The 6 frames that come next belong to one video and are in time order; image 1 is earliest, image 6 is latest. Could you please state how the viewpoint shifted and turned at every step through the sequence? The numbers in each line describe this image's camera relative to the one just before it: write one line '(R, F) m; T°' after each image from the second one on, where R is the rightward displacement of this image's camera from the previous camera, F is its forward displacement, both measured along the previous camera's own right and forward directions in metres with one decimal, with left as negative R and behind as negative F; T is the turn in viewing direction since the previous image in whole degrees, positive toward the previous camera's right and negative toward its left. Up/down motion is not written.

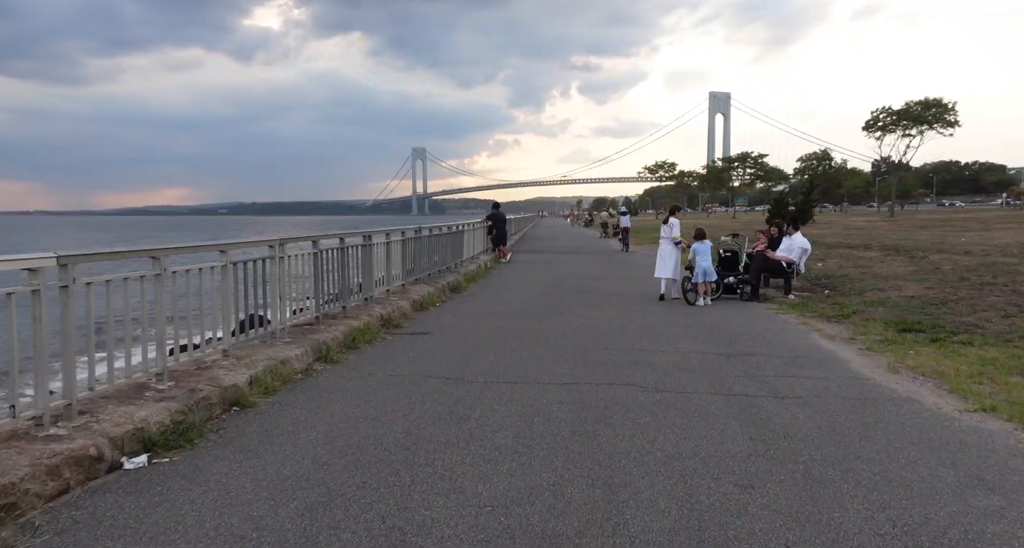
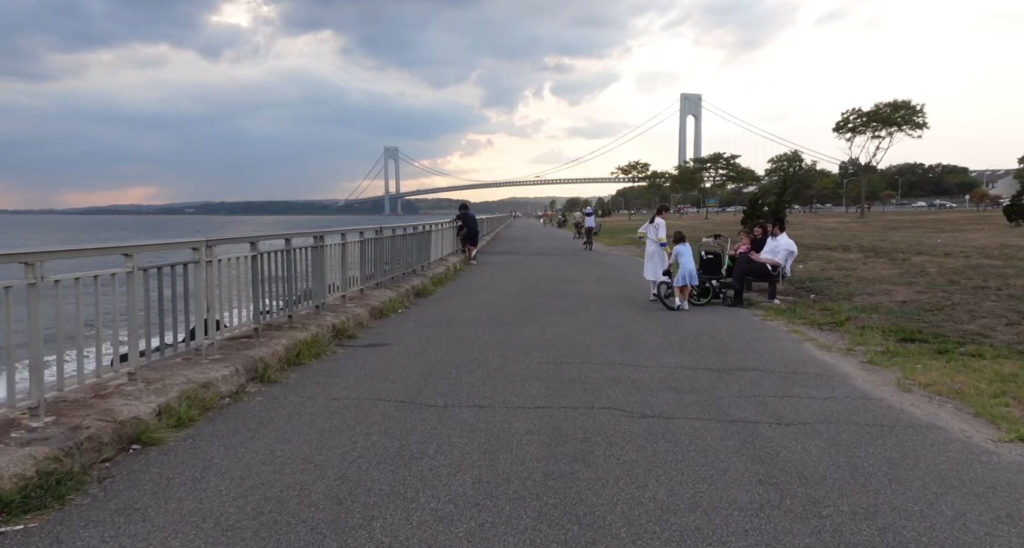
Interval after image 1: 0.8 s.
(+0.1, +0.8) m; +2°
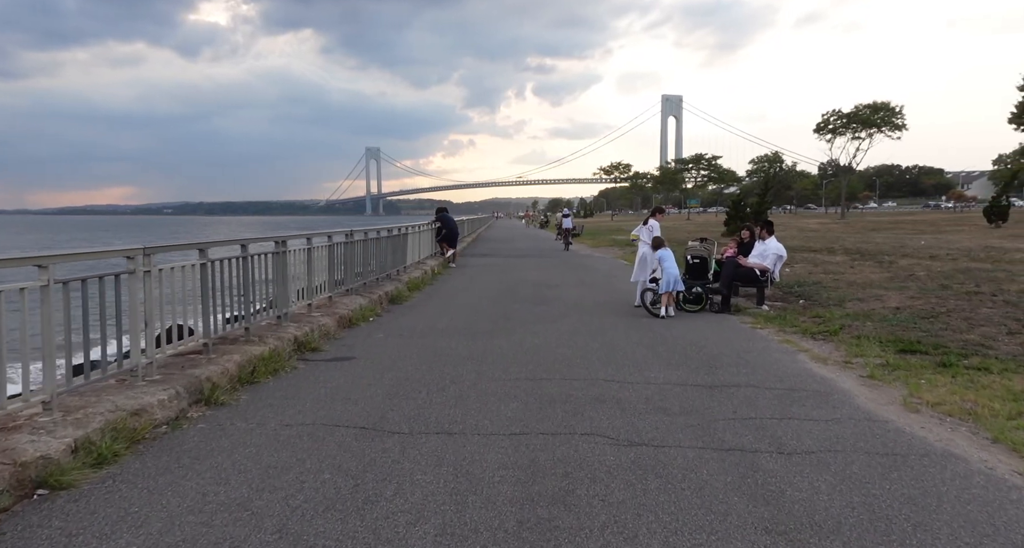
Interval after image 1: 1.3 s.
(+0.1, +0.5) m; +1°
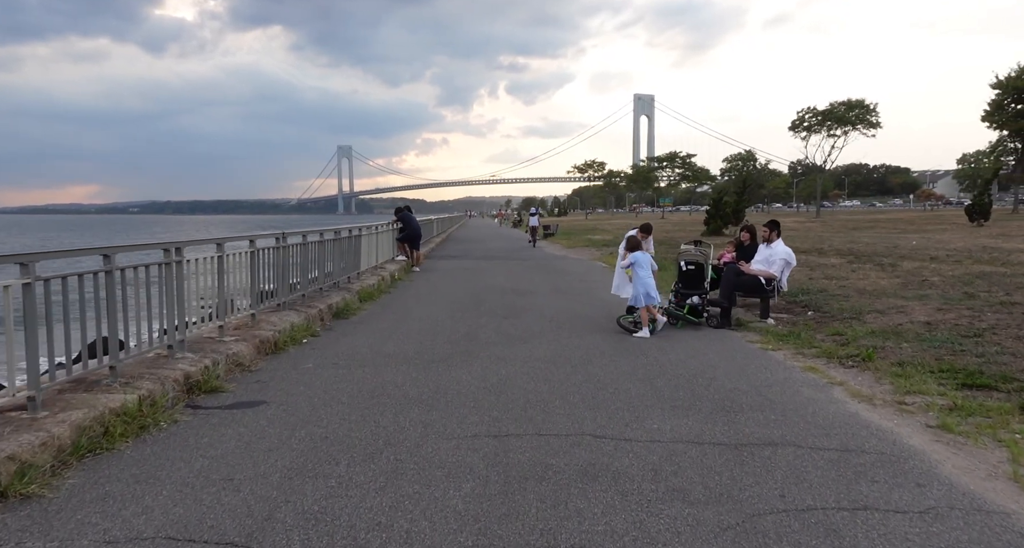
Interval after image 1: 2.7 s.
(+0.1, +1.7) m; +2°
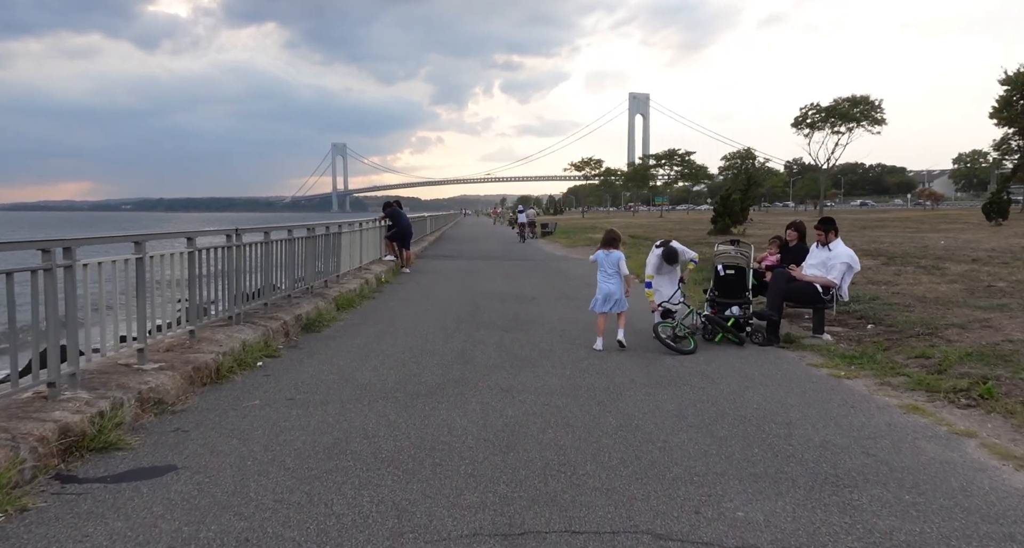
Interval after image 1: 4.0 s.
(-0.1, +1.7) m; 0°
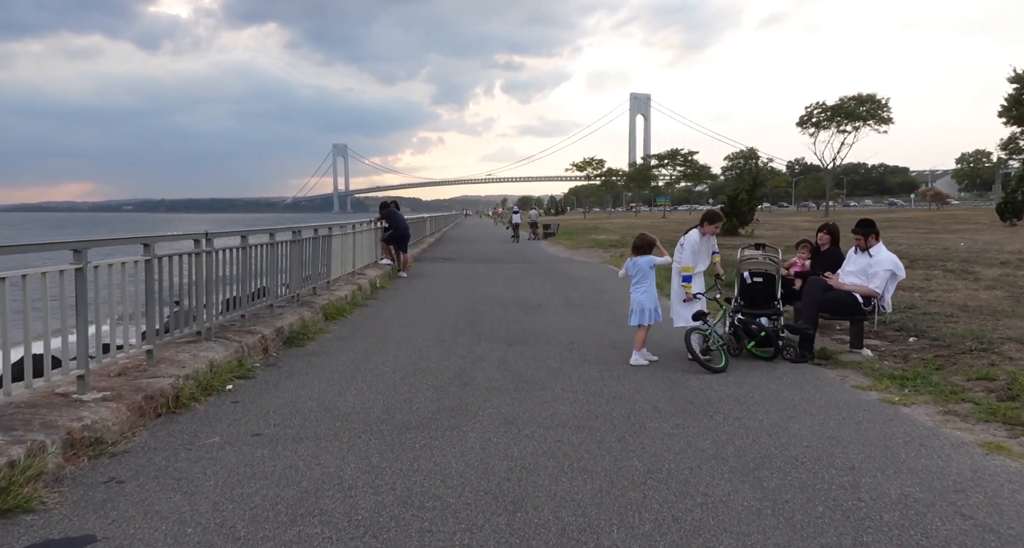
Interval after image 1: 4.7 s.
(0.0, +0.9) m; 0°
